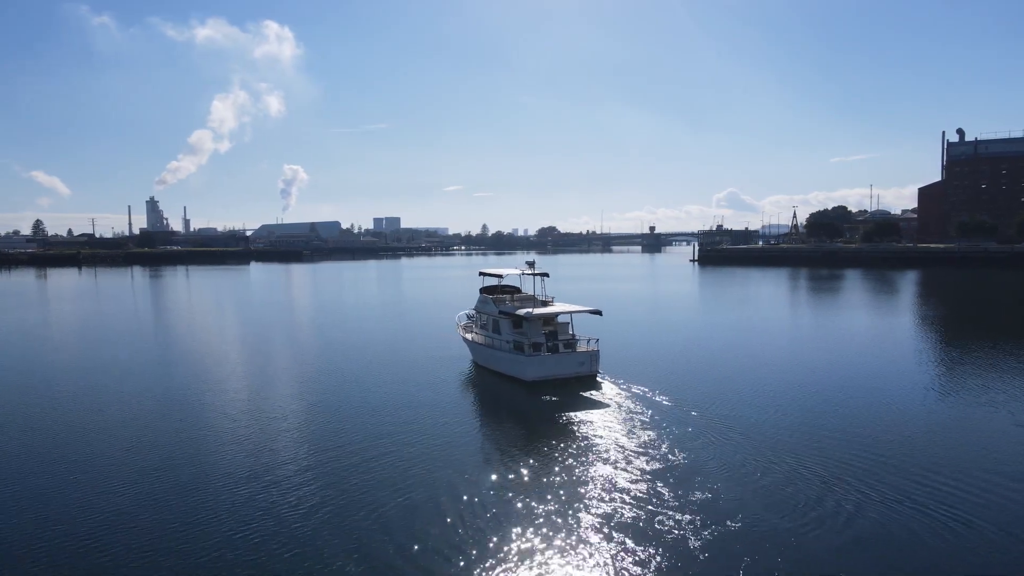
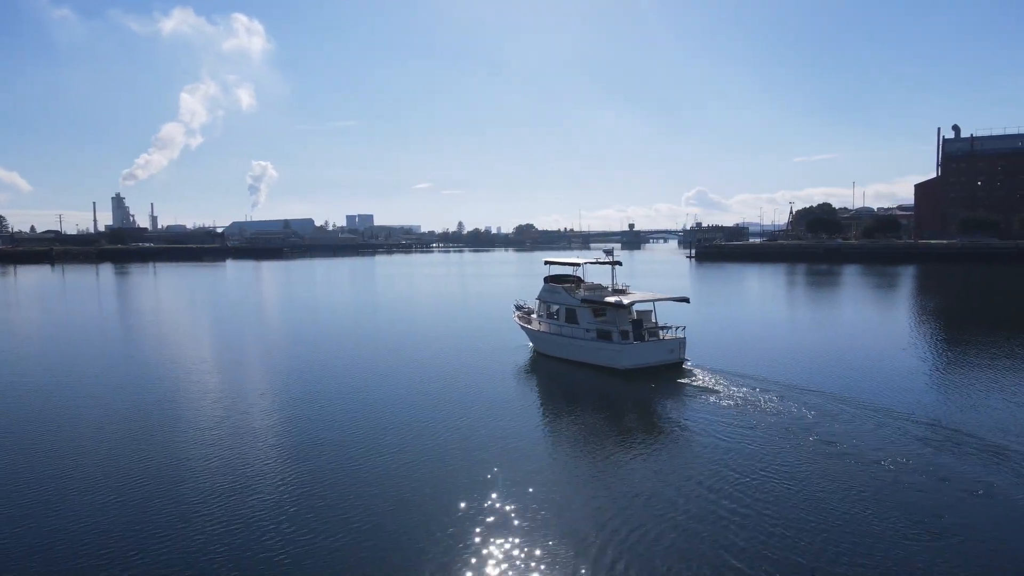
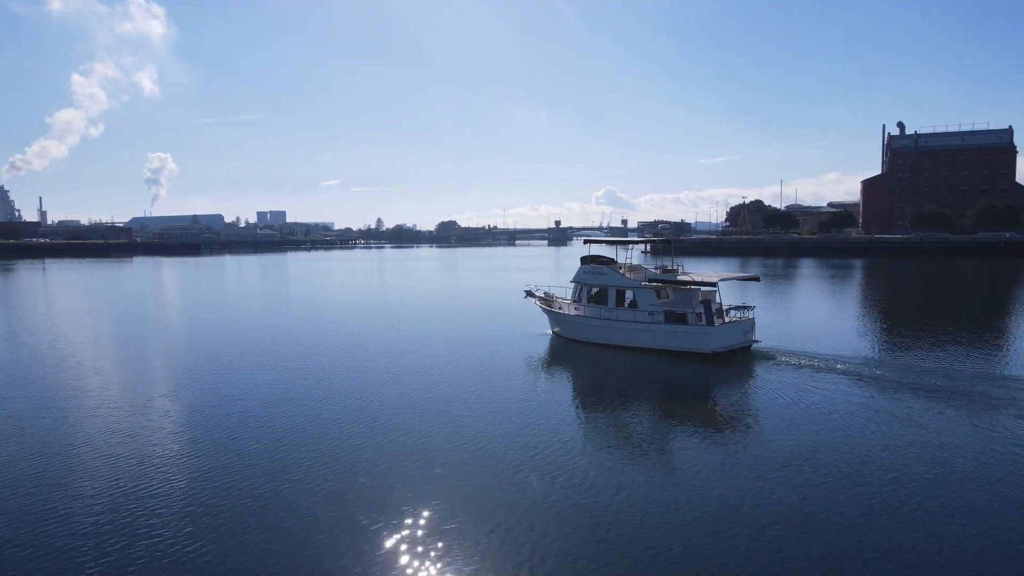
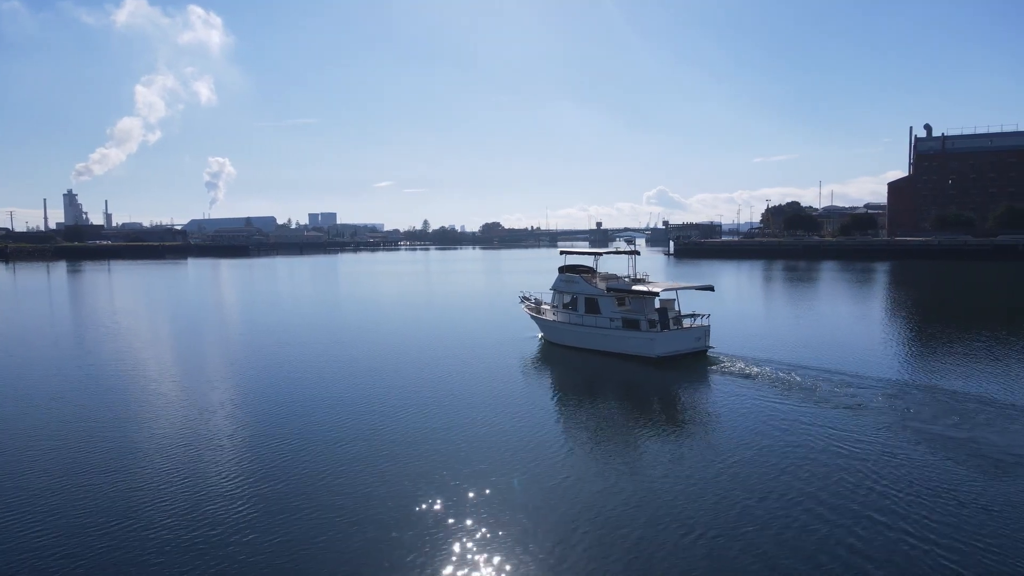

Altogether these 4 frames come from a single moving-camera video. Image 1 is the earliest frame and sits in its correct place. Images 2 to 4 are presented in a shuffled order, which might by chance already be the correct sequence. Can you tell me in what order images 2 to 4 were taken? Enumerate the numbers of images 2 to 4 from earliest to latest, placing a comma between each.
2, 4, 3
